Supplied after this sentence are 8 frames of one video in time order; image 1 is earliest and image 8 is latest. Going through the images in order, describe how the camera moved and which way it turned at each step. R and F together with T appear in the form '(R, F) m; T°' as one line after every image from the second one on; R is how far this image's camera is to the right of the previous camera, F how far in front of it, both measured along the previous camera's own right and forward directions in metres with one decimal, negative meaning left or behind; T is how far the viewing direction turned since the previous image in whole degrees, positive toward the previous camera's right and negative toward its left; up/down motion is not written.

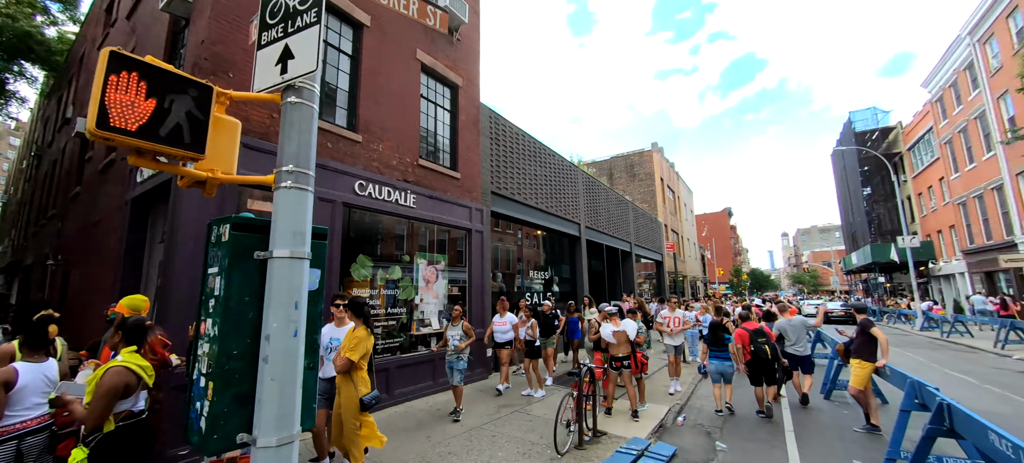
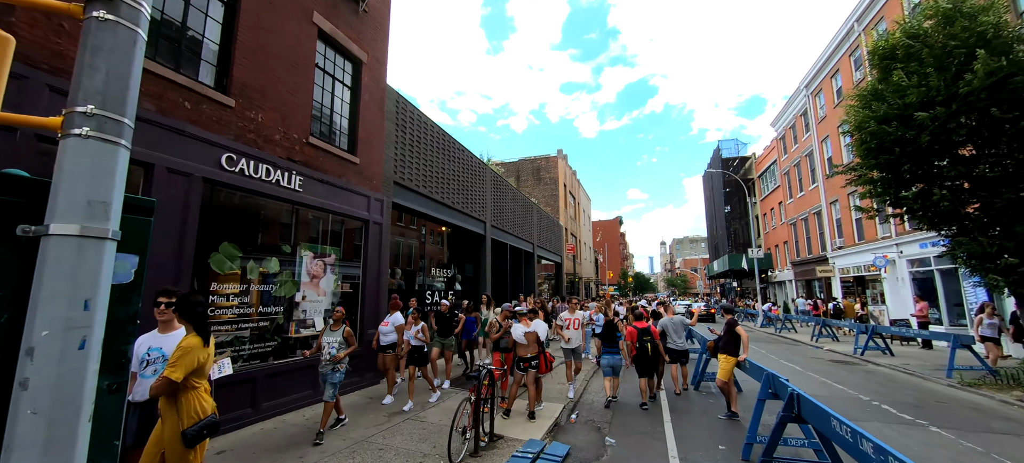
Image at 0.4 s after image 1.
(0.0, +0.3) m; +14°
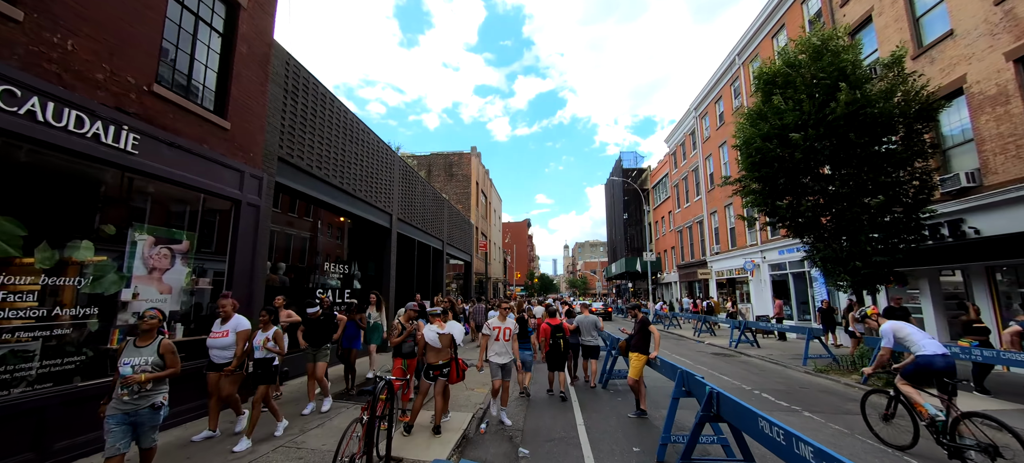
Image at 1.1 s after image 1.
(0.0, +0.7) m; +13°
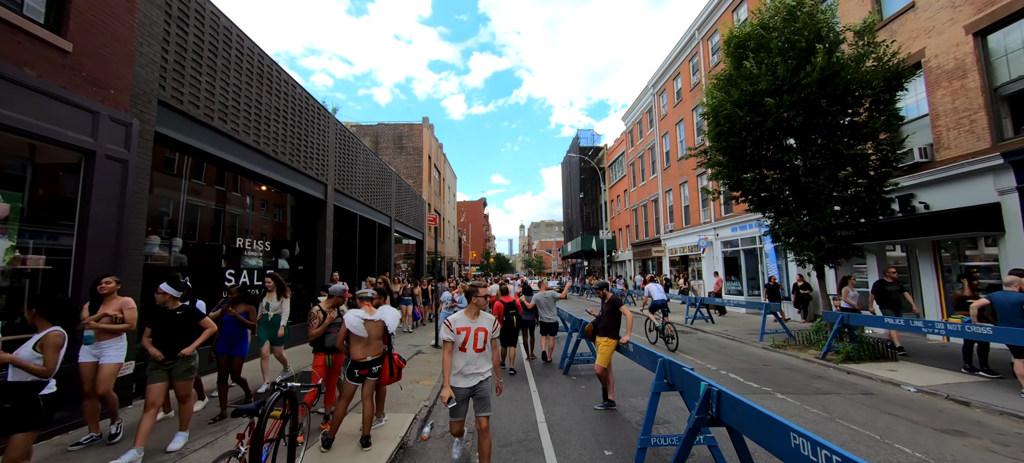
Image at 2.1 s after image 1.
(+0.1, +1.1) m; +7°
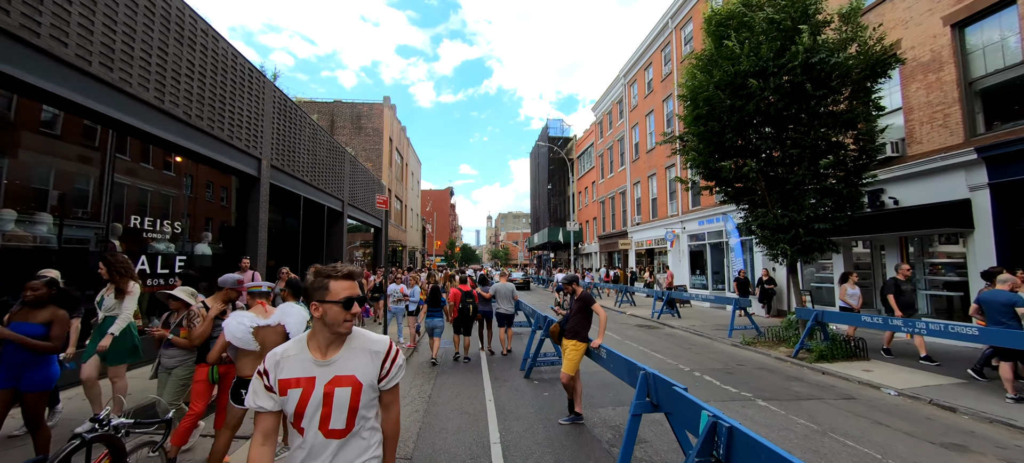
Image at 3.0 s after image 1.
(+0.2, +1.0) m; +5°
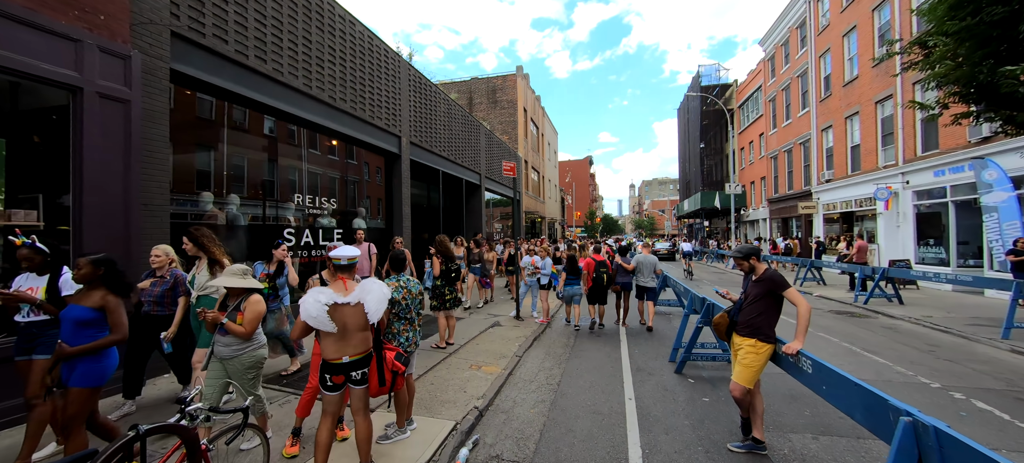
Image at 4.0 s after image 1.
(0.0, +1.0) m; -21°
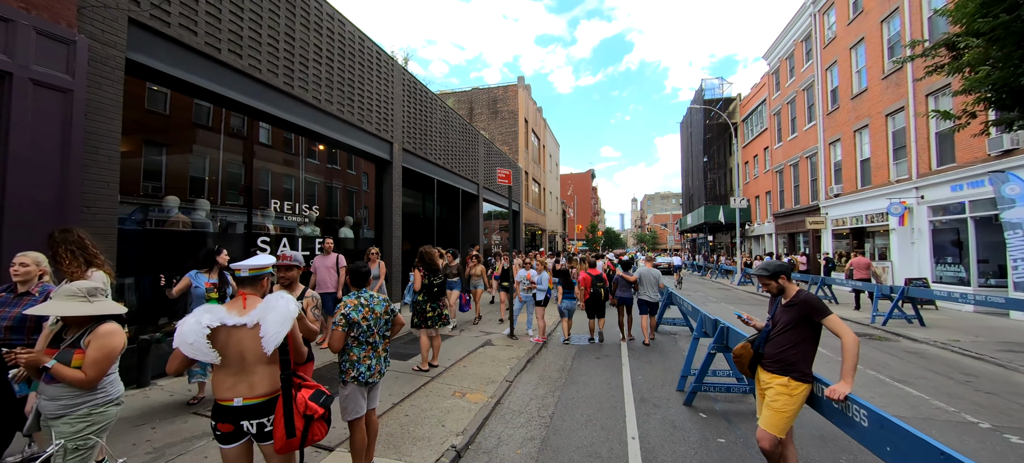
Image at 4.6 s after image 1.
(+0.2, +0.6) m; 0°
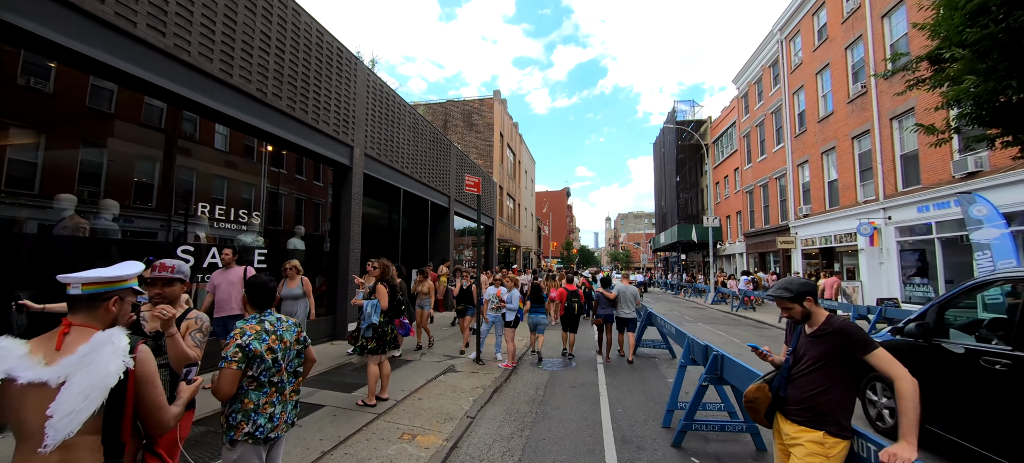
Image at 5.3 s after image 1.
(+0.1, +0.7) m; +4°
